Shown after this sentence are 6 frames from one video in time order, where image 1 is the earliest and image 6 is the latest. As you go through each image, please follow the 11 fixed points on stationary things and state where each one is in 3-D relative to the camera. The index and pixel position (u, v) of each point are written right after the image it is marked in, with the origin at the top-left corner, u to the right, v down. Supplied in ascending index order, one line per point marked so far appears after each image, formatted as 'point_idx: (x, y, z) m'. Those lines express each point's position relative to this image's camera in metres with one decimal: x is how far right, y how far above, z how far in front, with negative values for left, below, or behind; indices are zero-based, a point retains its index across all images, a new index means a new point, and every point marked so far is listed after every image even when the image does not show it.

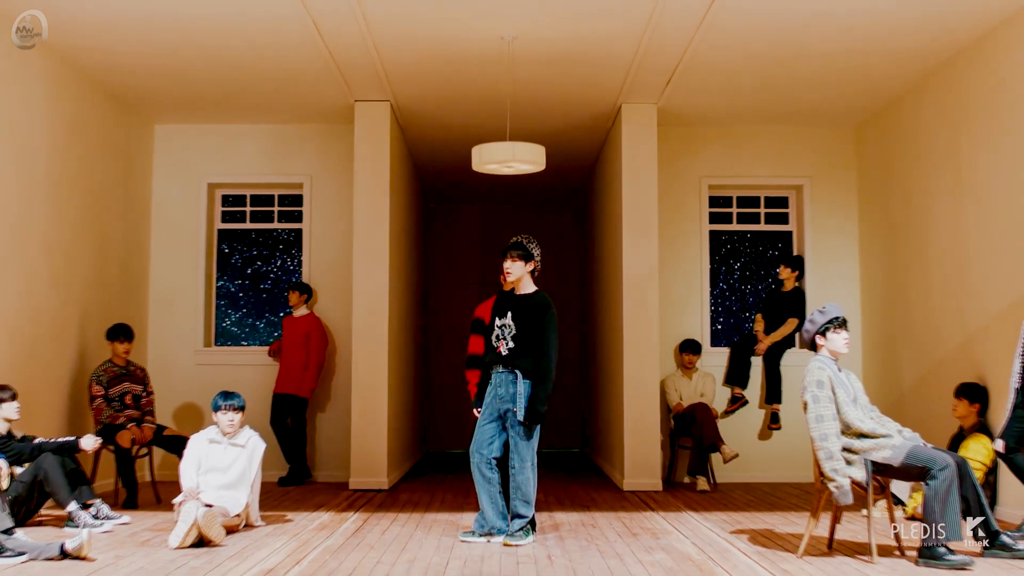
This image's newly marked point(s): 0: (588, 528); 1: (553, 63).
0: (+0.4, -1.4, +4.4) m
1: (+0.3, +1.5, +5.5) m
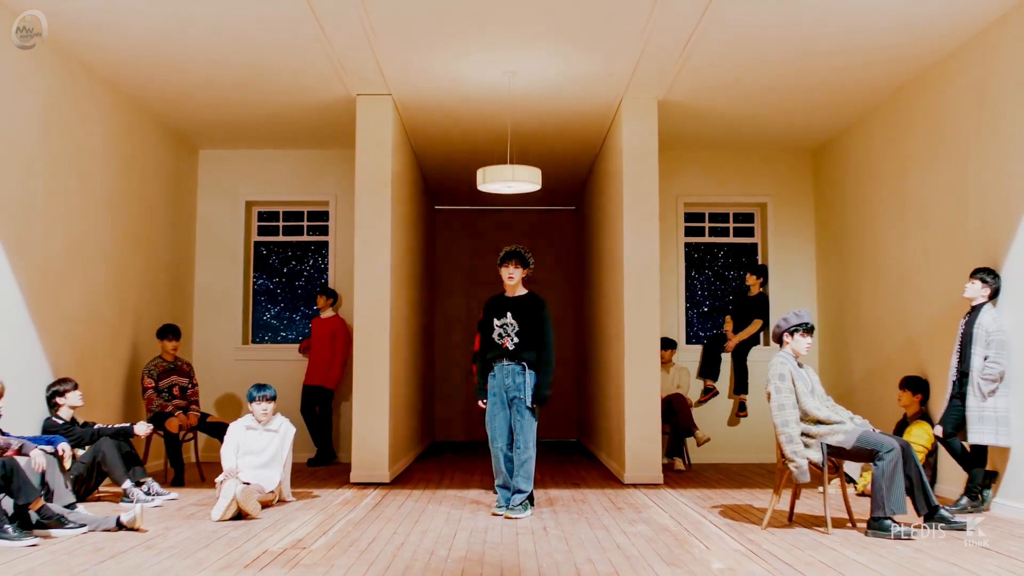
0: (+0.4, -1.4, +5.0) m
1: (+0.3, +1.4, +6.1) m
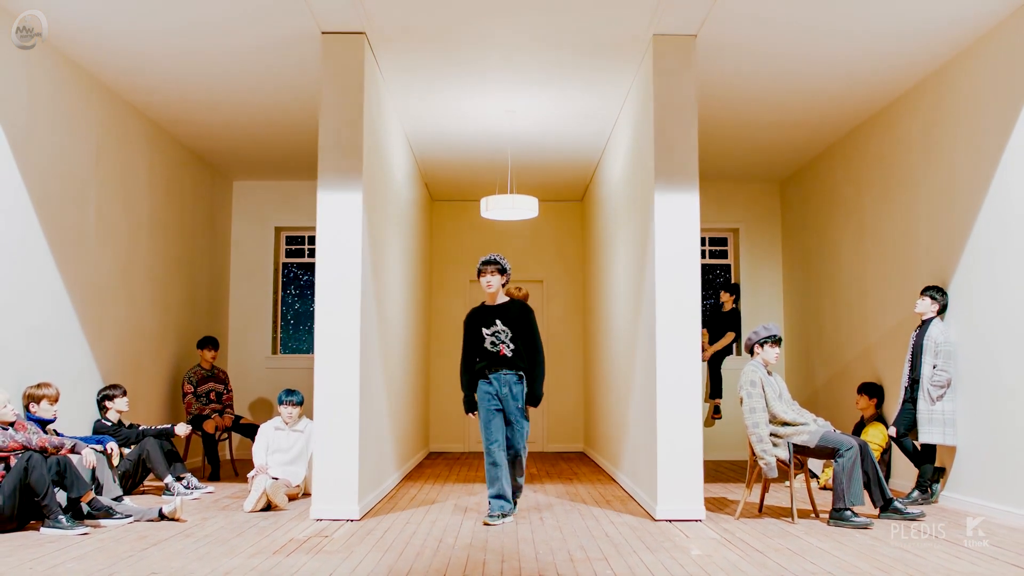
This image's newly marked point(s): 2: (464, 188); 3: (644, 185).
0: (+0.4, -1.5, +5.6) m
1: (+0.3, +1.3, +6.7) m
2: (-0.5, +1.1, +8.2) m
3: (+0.9, +0.7, +5.4) m
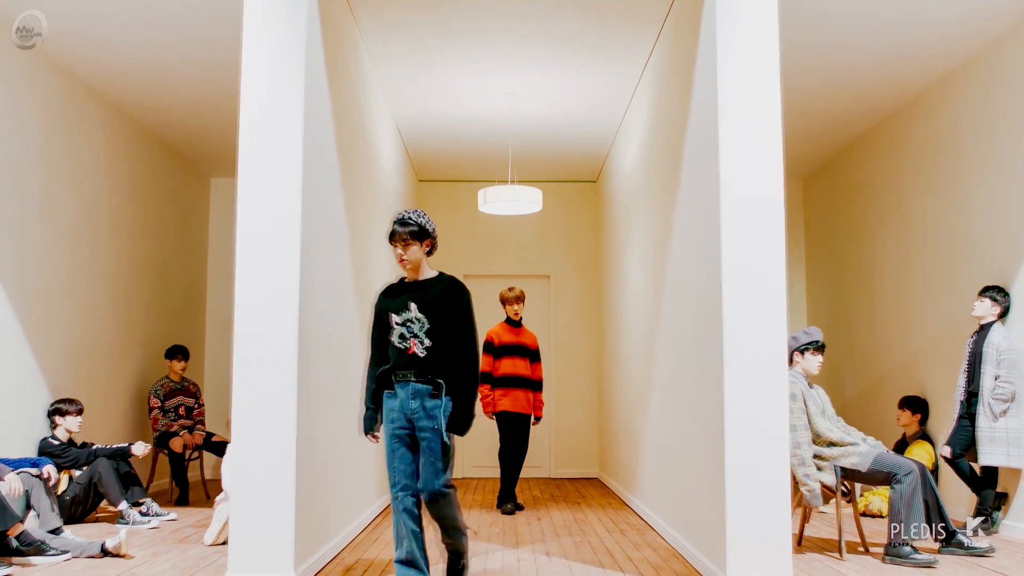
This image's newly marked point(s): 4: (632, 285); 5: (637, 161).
0: (+0.4, -1.5, +4.9) m
1: (+0.3, +1.3, +6.0) m
2: (-0.5, +1.0, +7.5) m
3: (+0.9, +0.7, +4.7) m
4: (+0.9, 0.0, +5.5) m
5: (+0.9, +0.9, +5.4) m
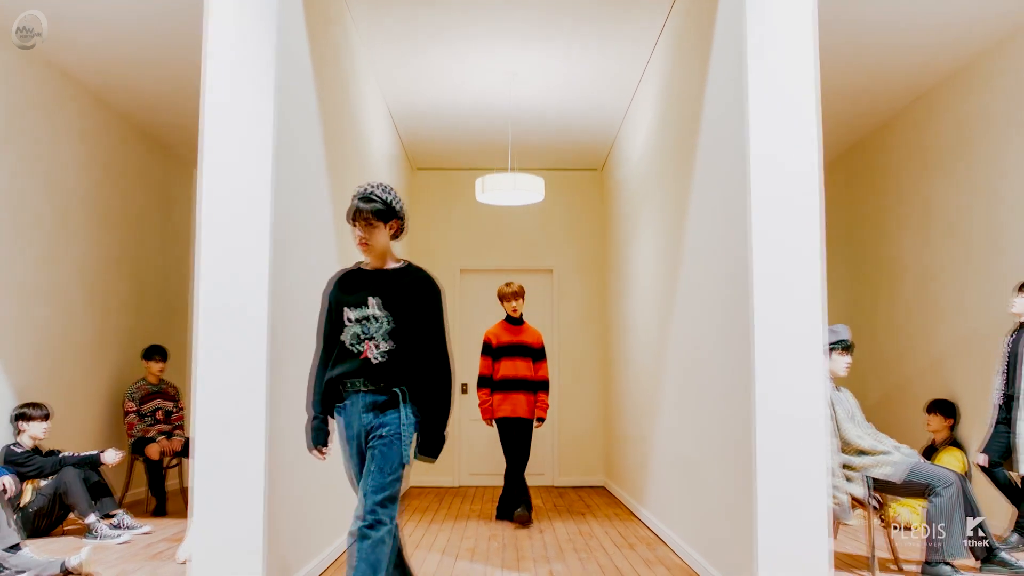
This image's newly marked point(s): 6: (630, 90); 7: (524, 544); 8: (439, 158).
0: (+0.4, -1.5, +4.5) m
1: (+0.3, +1.3, +5.6) m
2: (-0.5, +1.1, +7.2) m
3: (+0.9, +0.7, +4.3) m
4: (+0.9, +0.1, +5.2) m
5: (+0.9, +0.9, +5.0) m
6: (+0.8, +1.4, +5.3) m
7: (+0.1, -1.4, +4.1) m
8: (-0.7, +1.1, +6.7) m
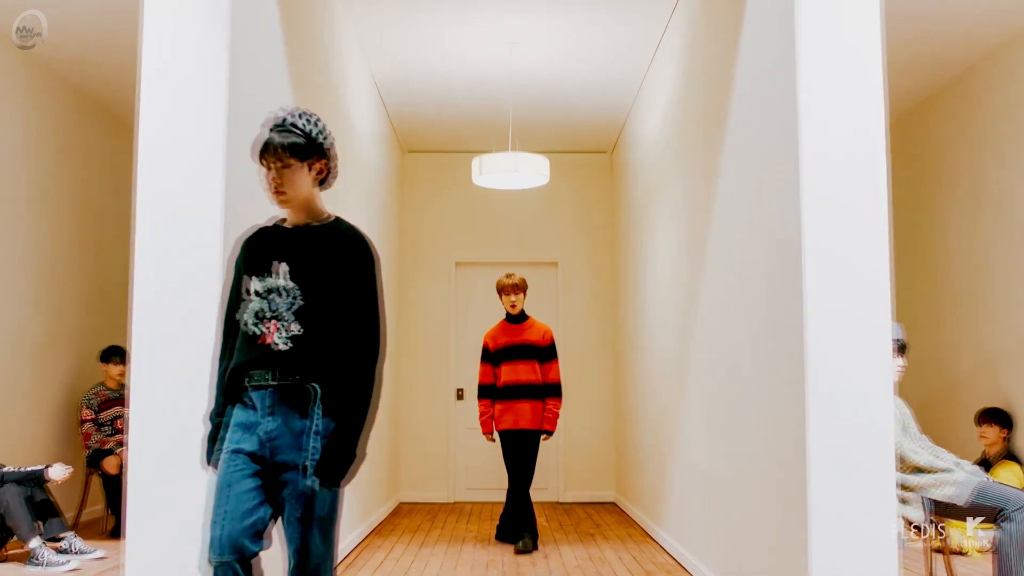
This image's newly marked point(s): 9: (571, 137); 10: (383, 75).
0: (+0.5, -1.4, +4.0) m
1: (+0.4, +1.4, +5.1) m
2: (-0.4, +1.1, +6.7) m
3: (+0.9, +0.8, +3.8) m
4: (+0.9, +0.1, +4.7) m
5: (+0.9, +1.0, +4.5) m
6: (+0.9, +1.4, +4.8) m
7: (+0.1, -1.3, +3.6) m
8: (-0.6, +1.2, +6.2) m
9: (+0.5, +1.2, +6.1) m
10: (-0.8, +1.4, +5.0) m
